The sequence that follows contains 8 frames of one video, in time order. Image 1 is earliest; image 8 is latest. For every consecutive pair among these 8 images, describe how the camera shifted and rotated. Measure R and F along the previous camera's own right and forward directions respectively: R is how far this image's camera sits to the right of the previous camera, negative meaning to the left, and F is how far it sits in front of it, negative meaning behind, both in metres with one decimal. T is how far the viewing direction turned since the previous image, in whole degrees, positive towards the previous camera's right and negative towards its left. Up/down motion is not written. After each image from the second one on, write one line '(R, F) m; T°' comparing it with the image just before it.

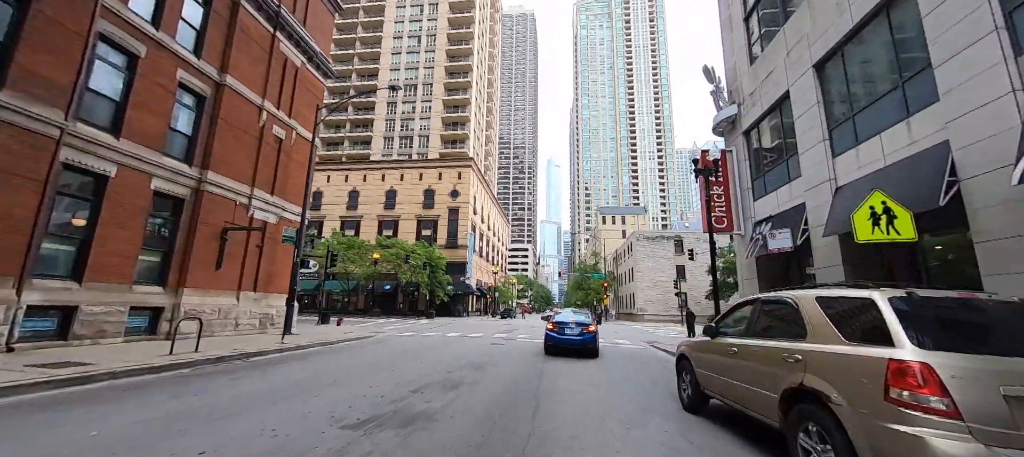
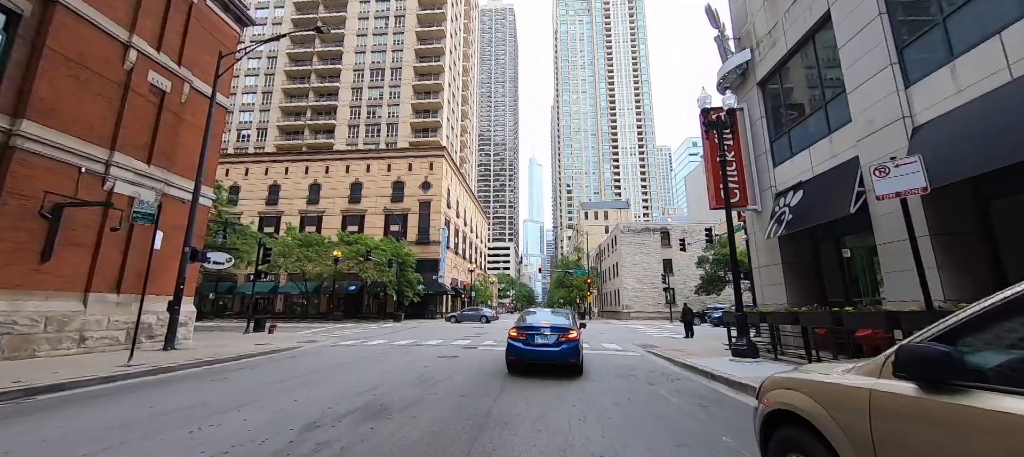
(+0.9, +3.8) m; +3°
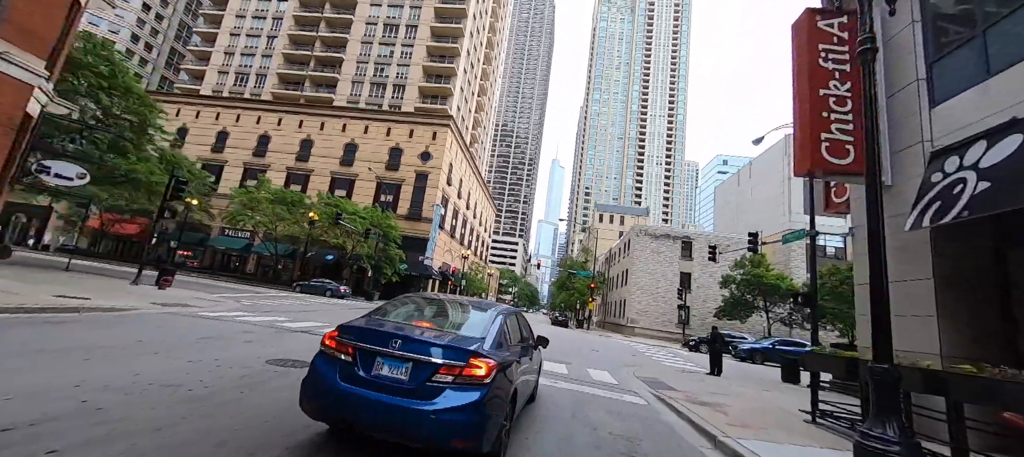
(+1.7, +5.5) m; -2°
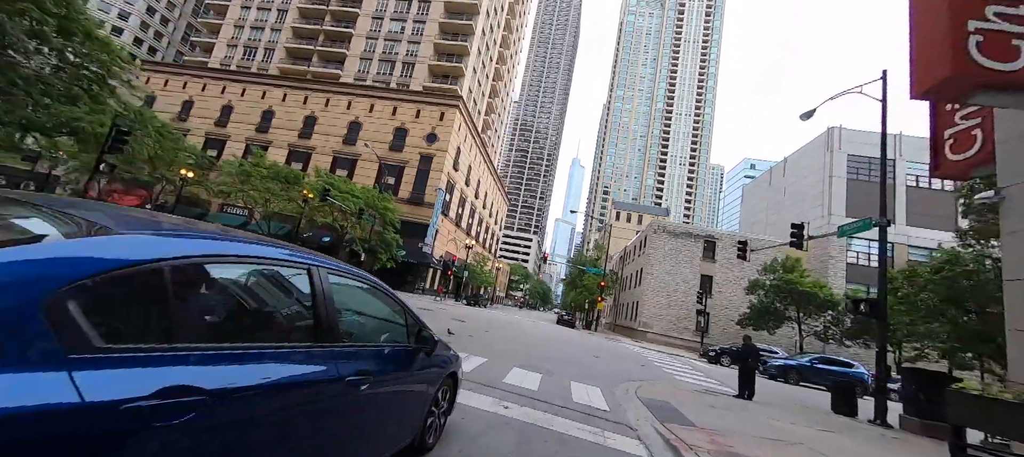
(+1.2, +3.0) m; -3°
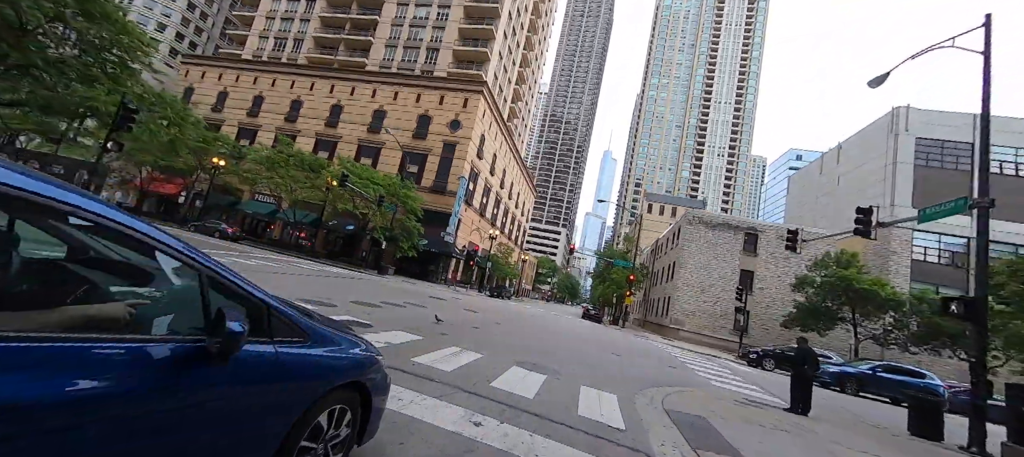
(+0.6, +1.5) m; -5°
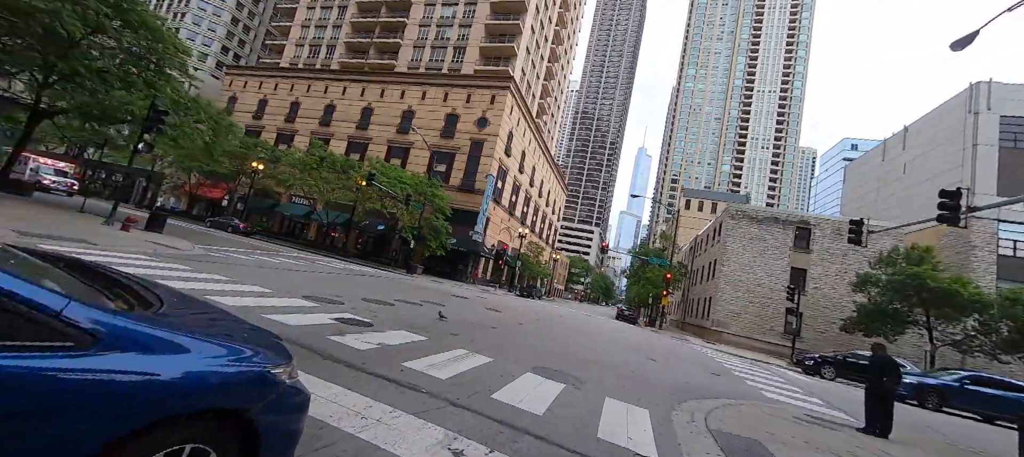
(+0.4, +0.9) m; -5°
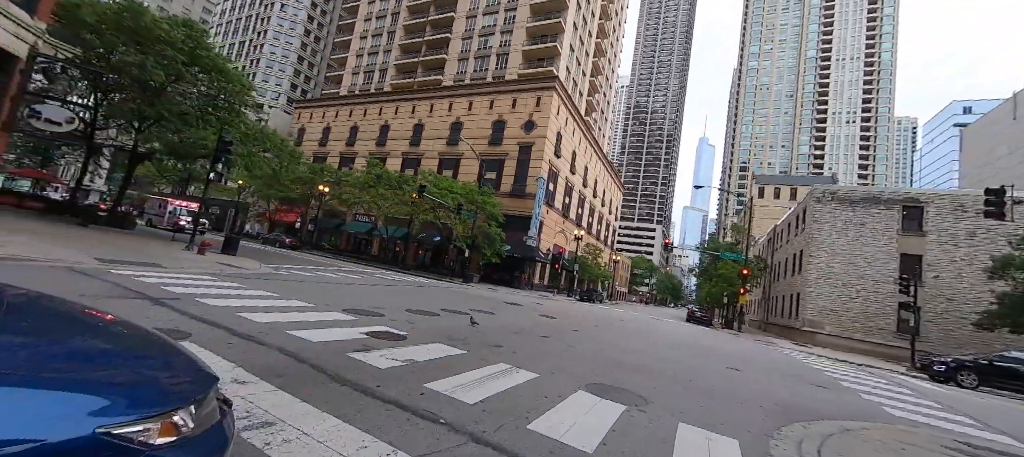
(+0.3, +0.9) m; -9°
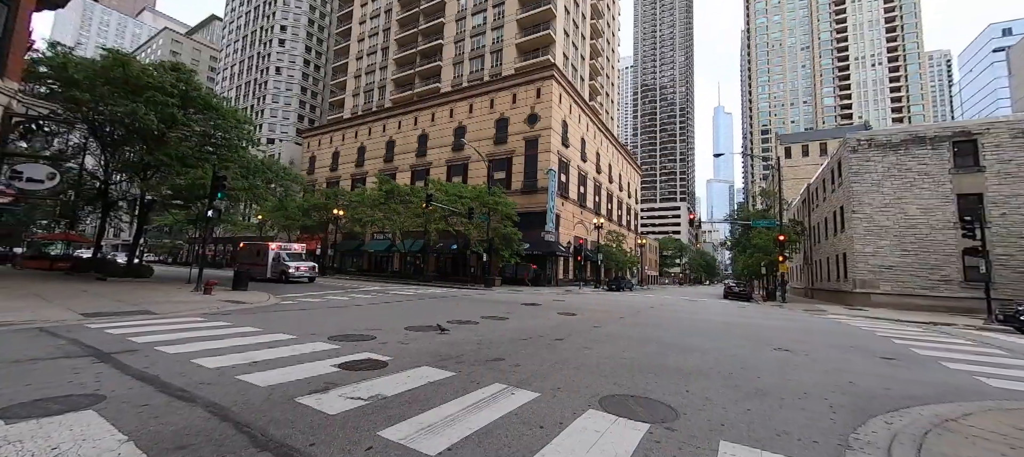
(+0.6, +1.0) m; -3°
